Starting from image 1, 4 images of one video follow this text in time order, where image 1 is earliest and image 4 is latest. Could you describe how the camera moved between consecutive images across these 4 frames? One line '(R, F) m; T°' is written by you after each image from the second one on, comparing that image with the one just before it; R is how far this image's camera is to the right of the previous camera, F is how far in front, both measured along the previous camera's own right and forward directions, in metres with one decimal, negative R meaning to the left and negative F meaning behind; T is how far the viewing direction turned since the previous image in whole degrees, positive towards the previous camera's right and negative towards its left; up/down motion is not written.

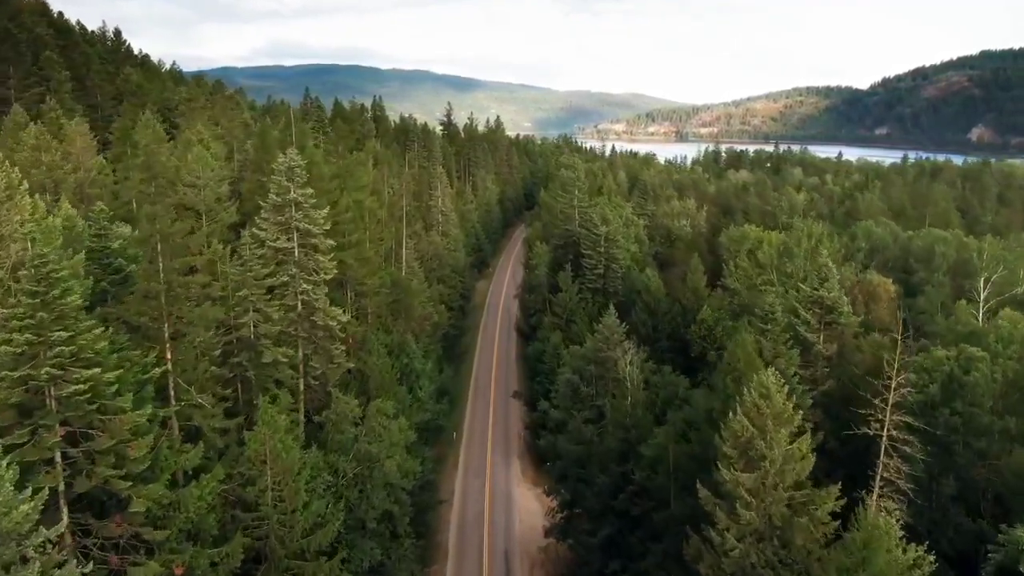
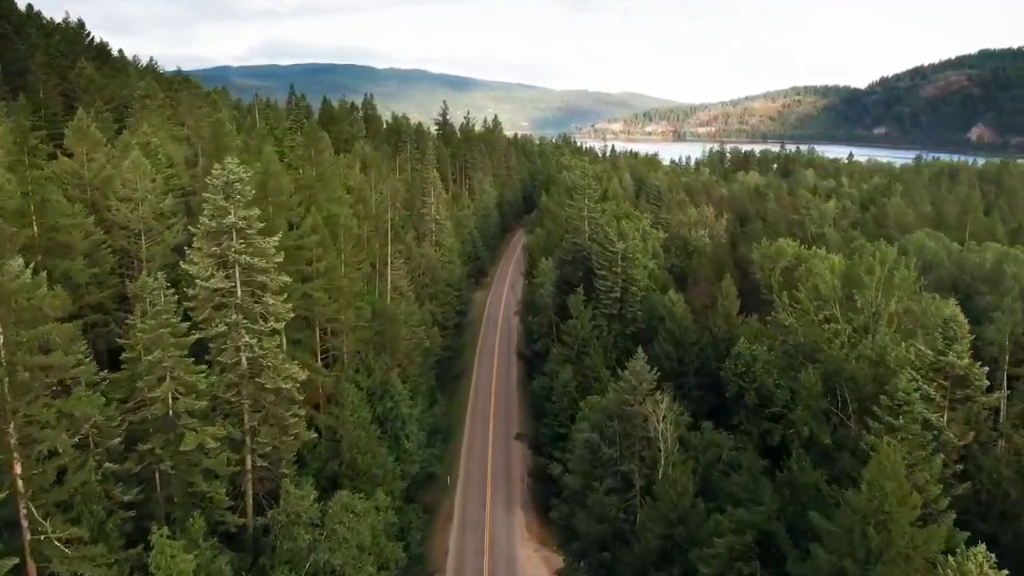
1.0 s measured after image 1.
(-0.4, +8.4) m; 0°
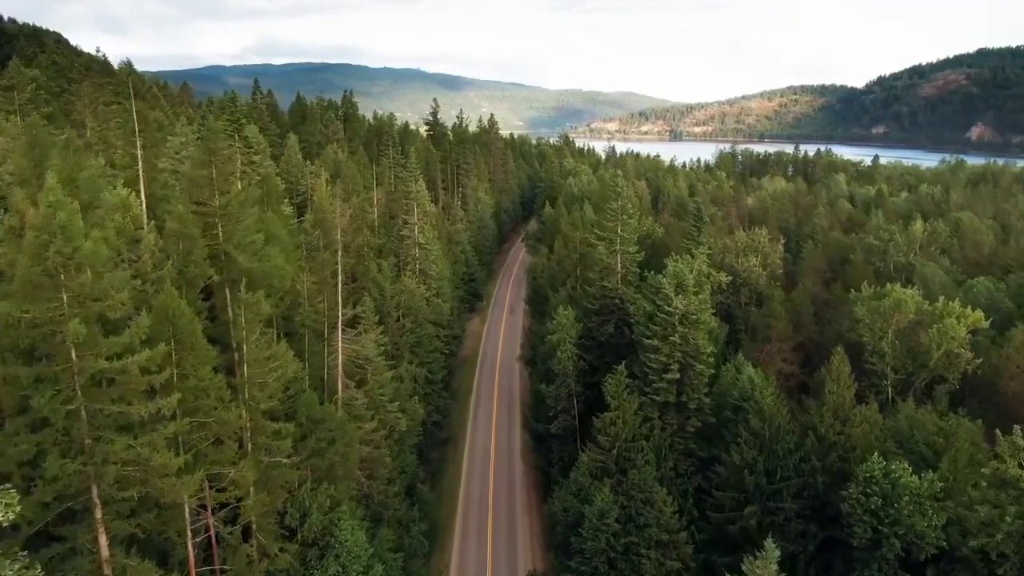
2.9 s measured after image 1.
(-0.8, +16.7) m; 0°
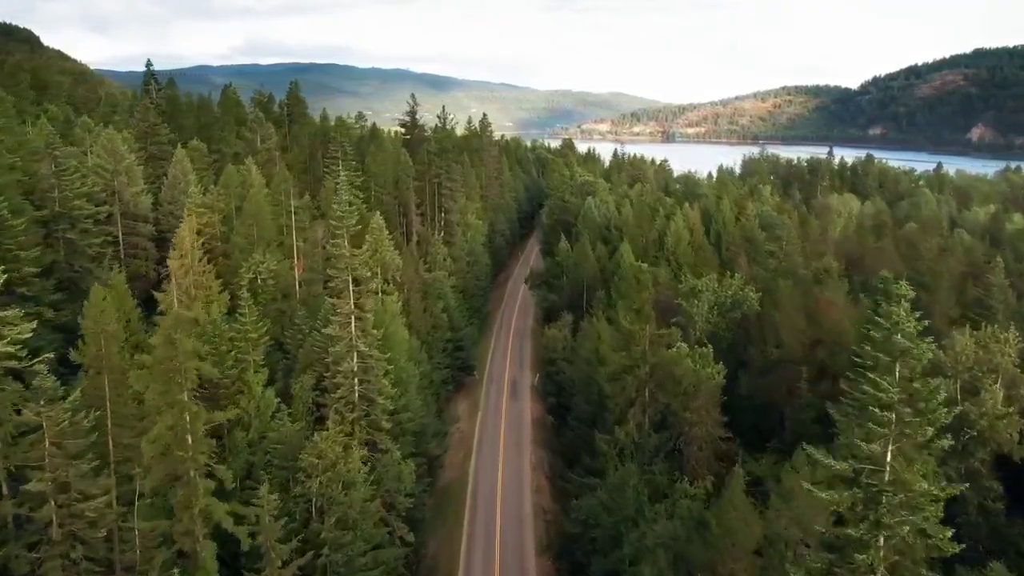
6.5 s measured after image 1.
(-1.4, +31.8) m; +1°
